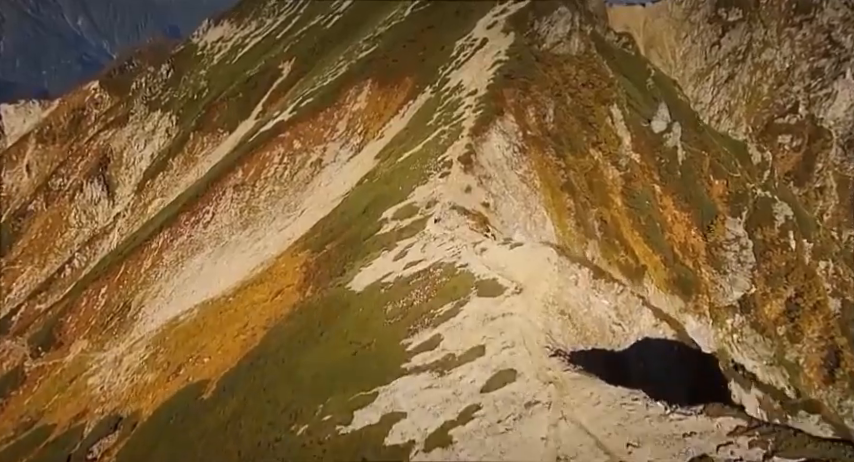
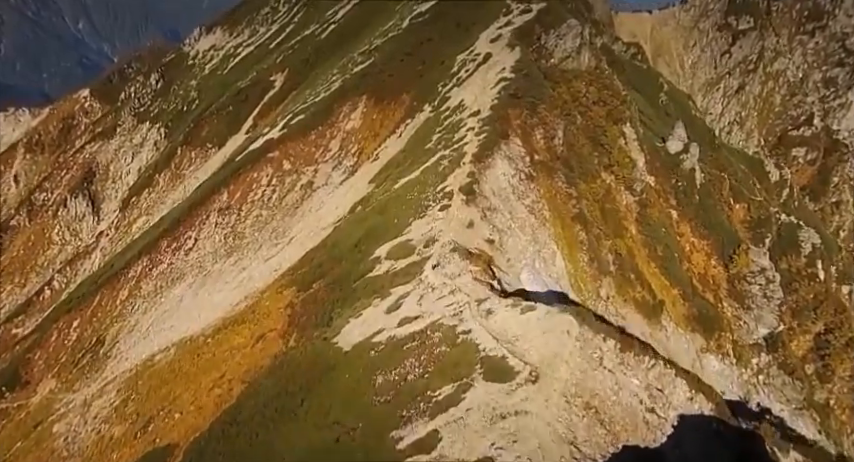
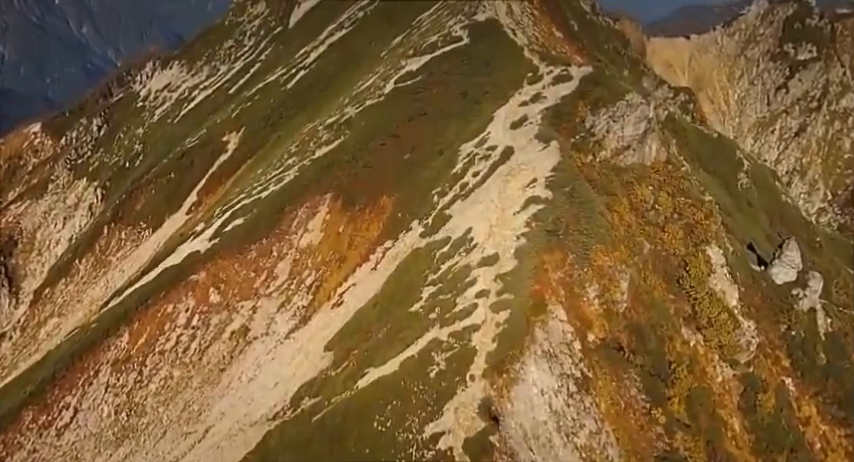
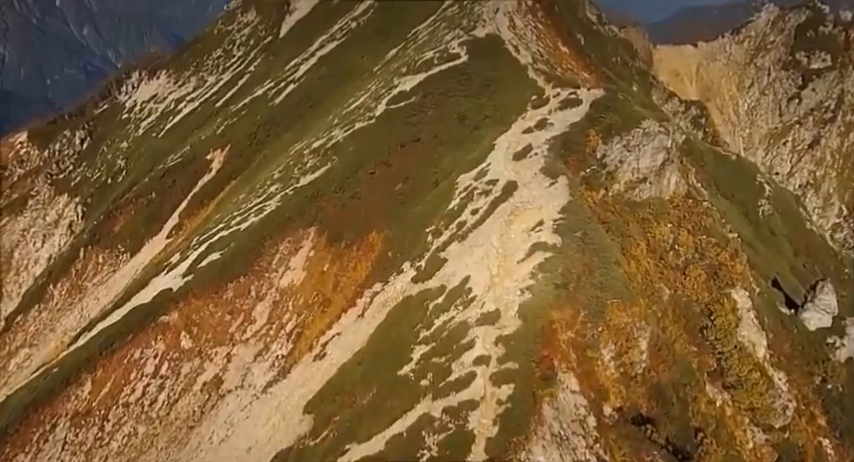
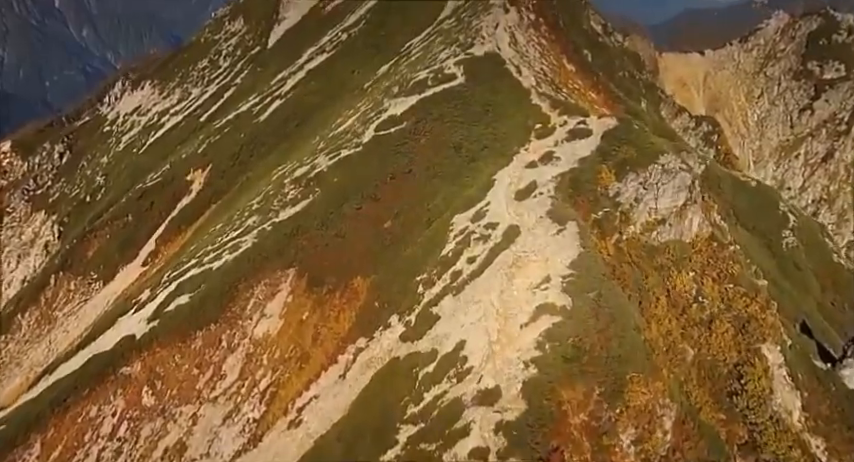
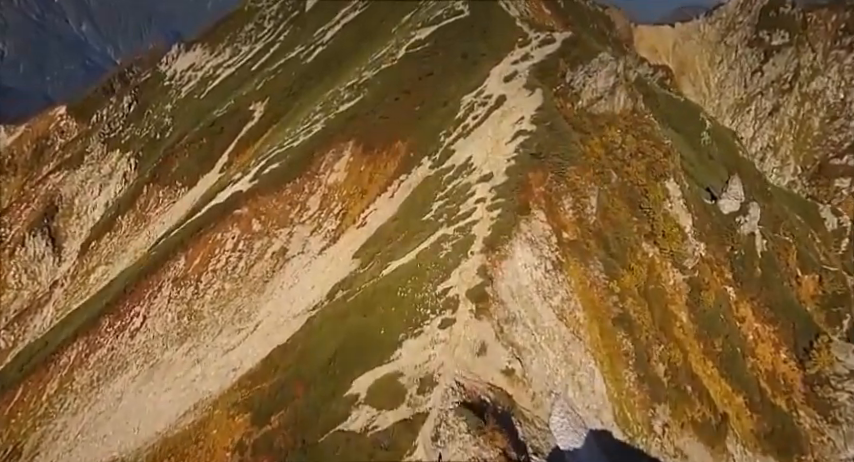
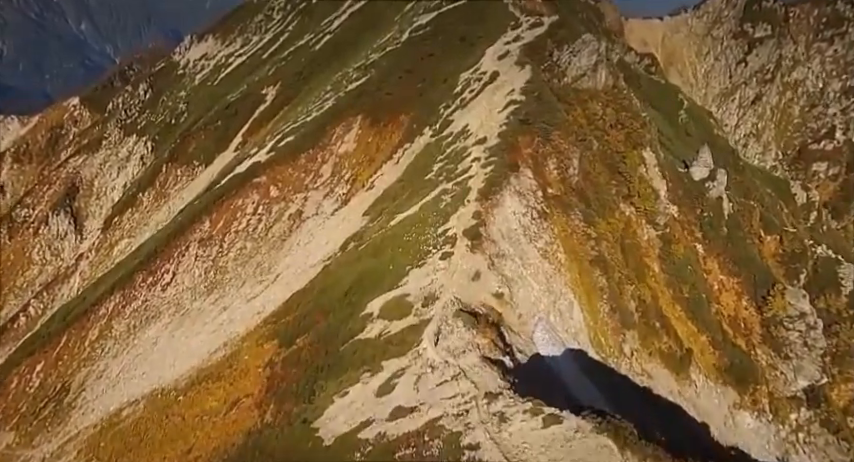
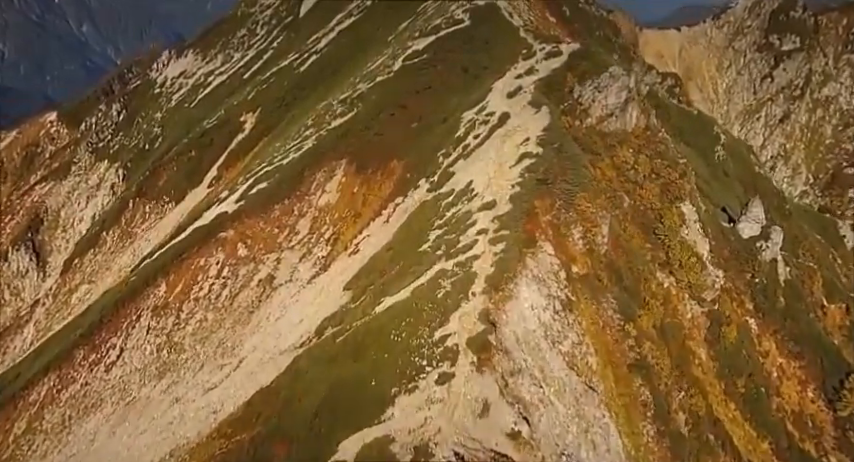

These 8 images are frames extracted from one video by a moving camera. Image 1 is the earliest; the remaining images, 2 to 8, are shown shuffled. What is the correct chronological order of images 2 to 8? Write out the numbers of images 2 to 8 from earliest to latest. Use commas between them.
2, 7, 6, 8, 3, 4, 5
